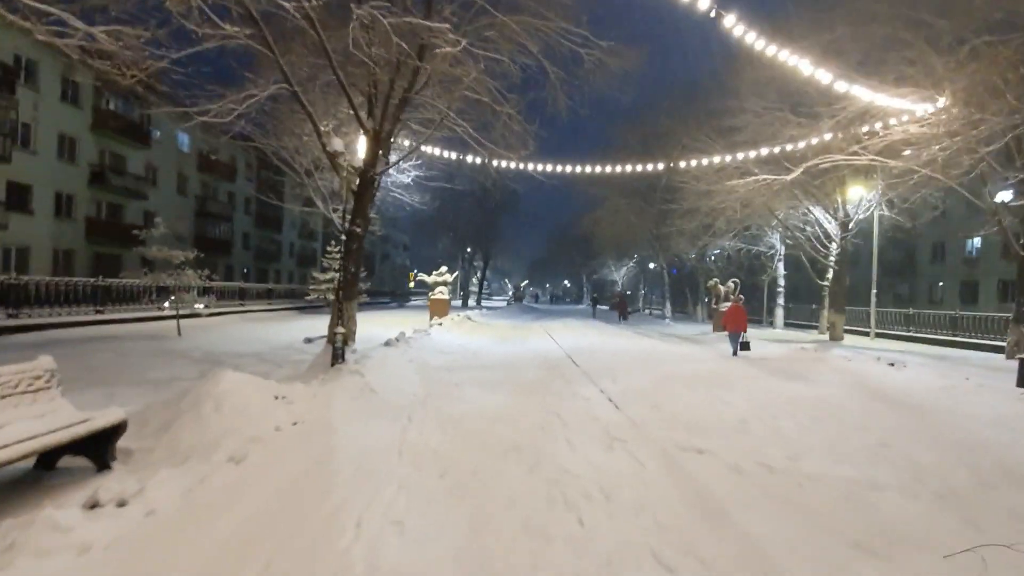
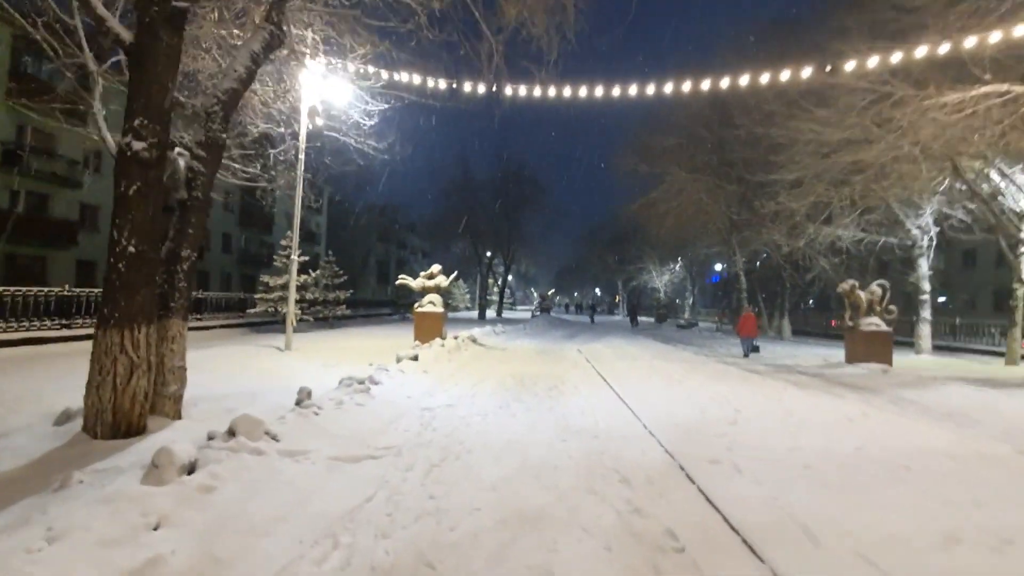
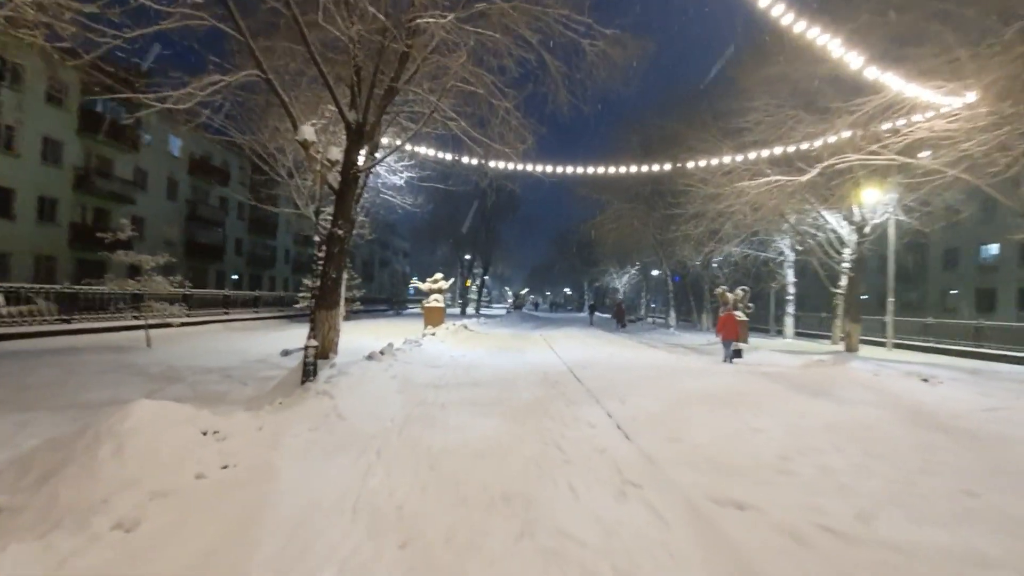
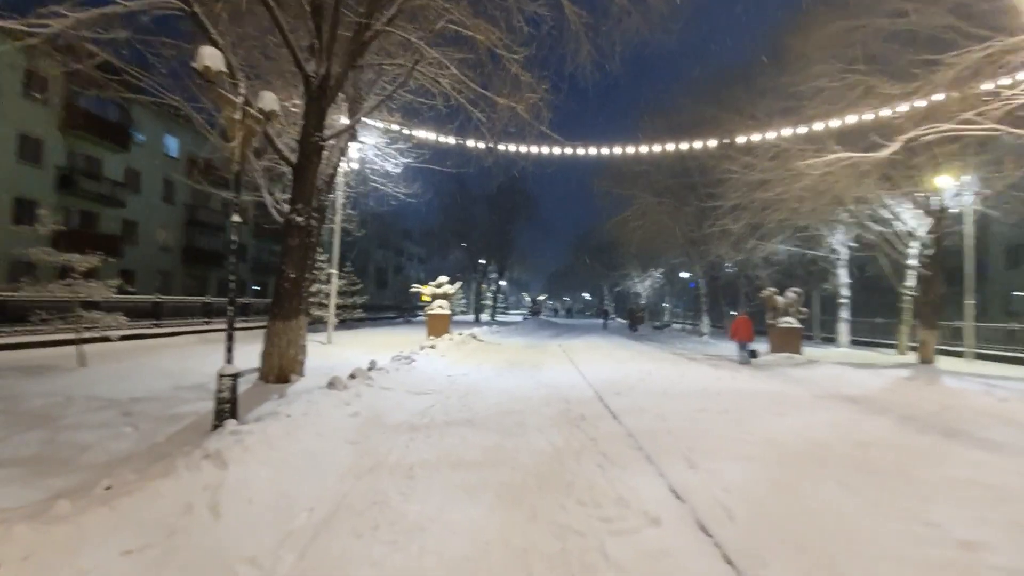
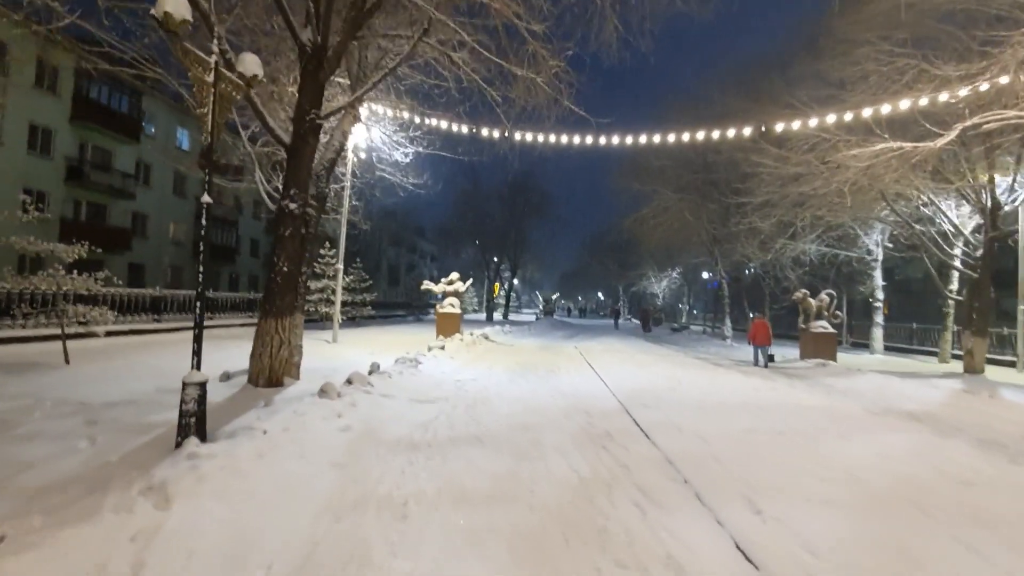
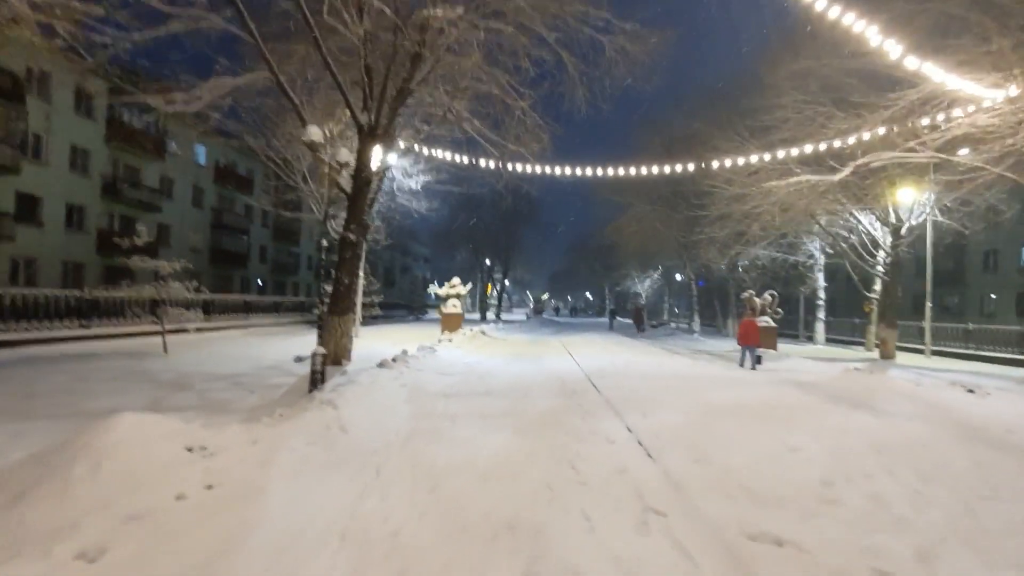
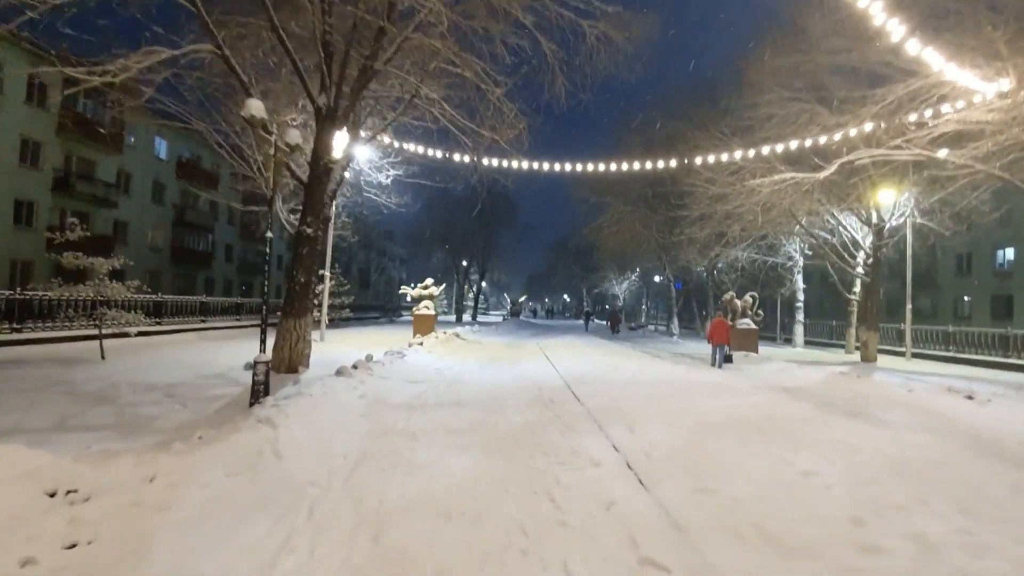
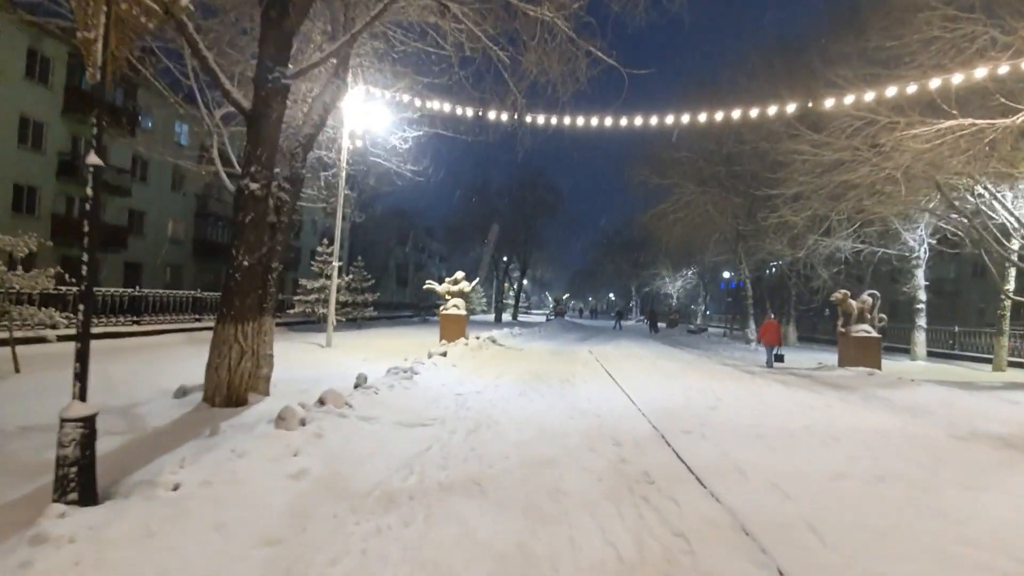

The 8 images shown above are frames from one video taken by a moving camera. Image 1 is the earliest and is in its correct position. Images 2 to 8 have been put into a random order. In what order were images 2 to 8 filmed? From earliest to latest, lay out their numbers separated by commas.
3, 6, 7, 4, 5, 8, 2
